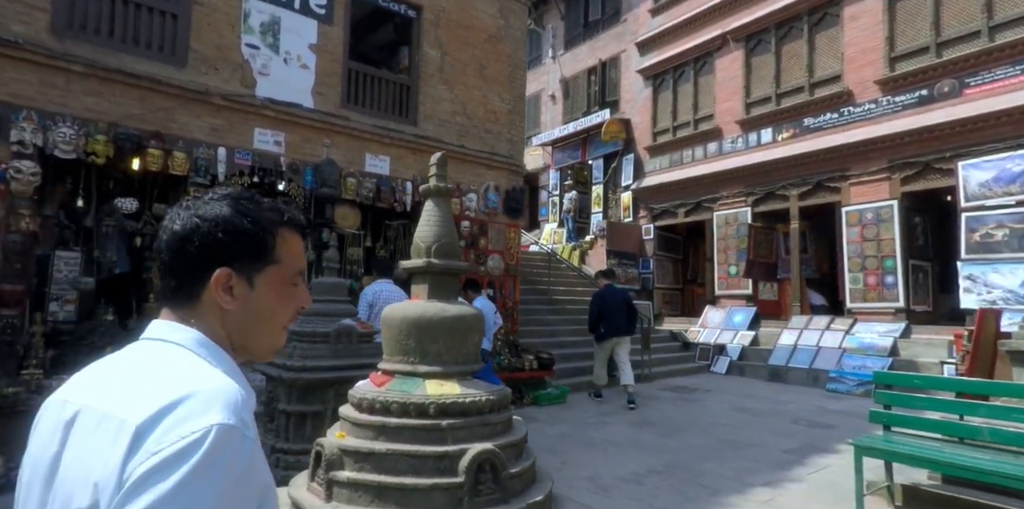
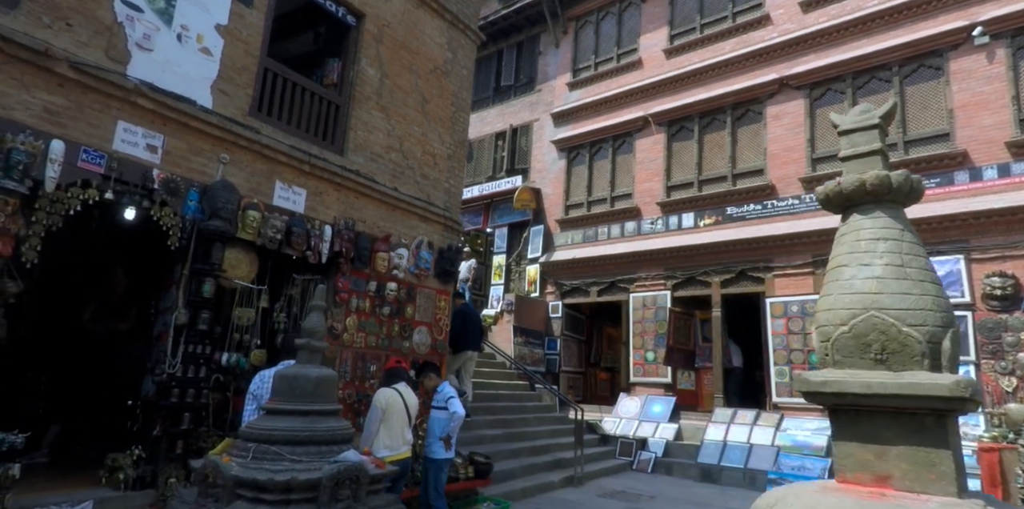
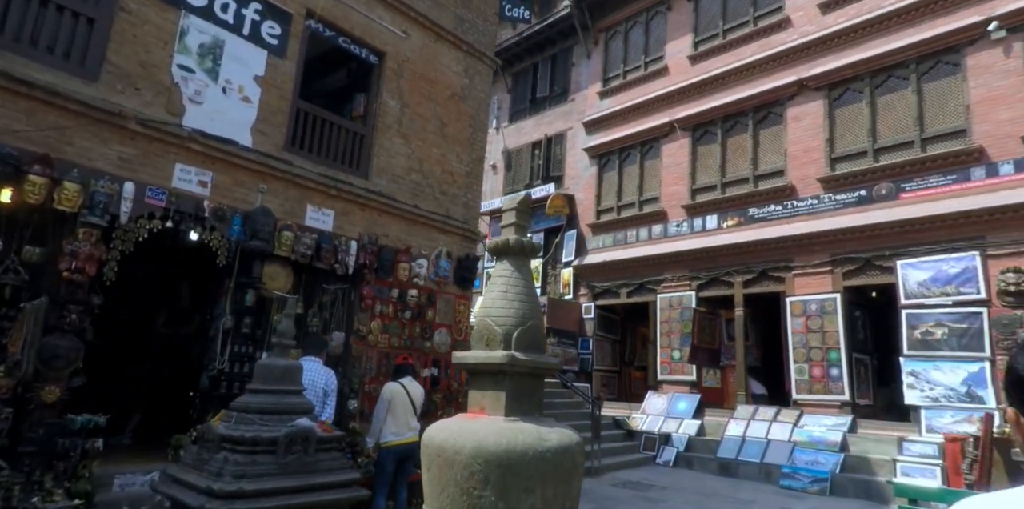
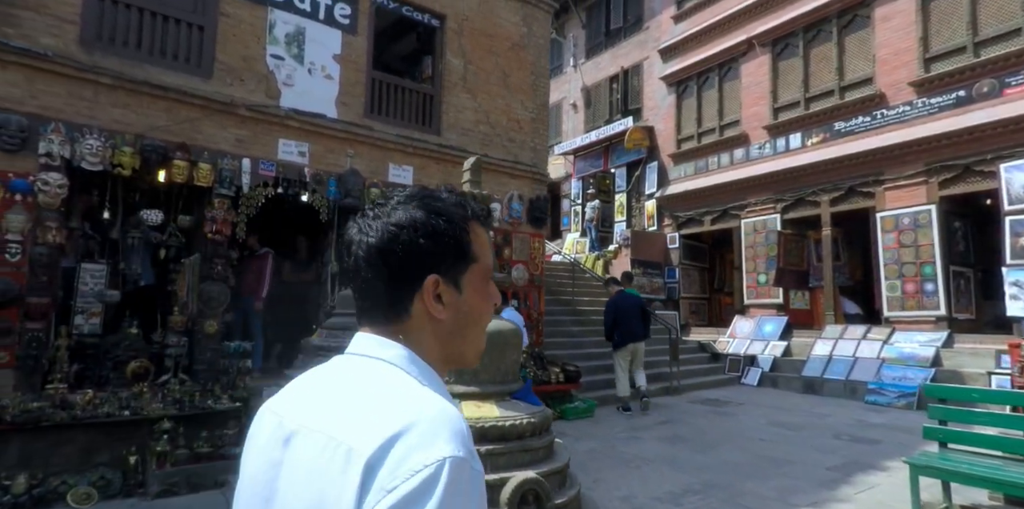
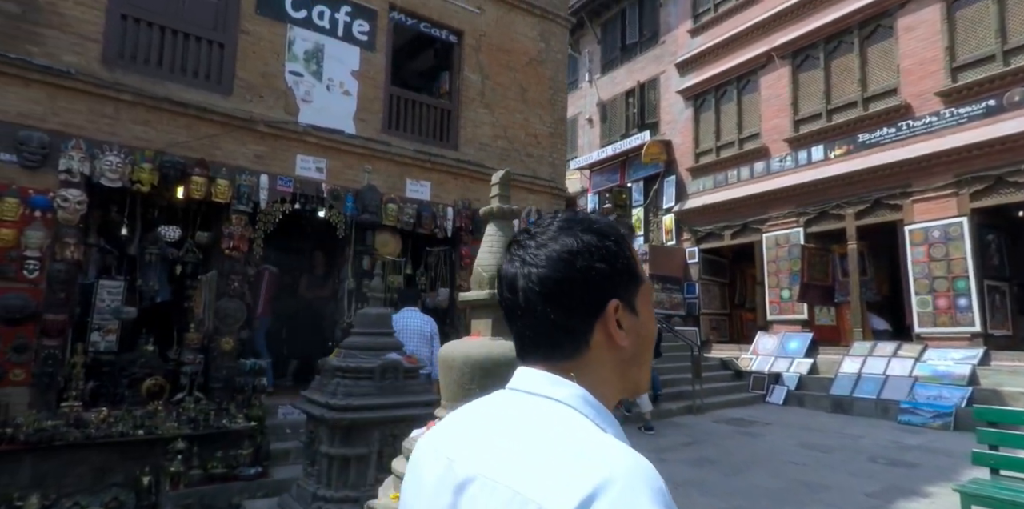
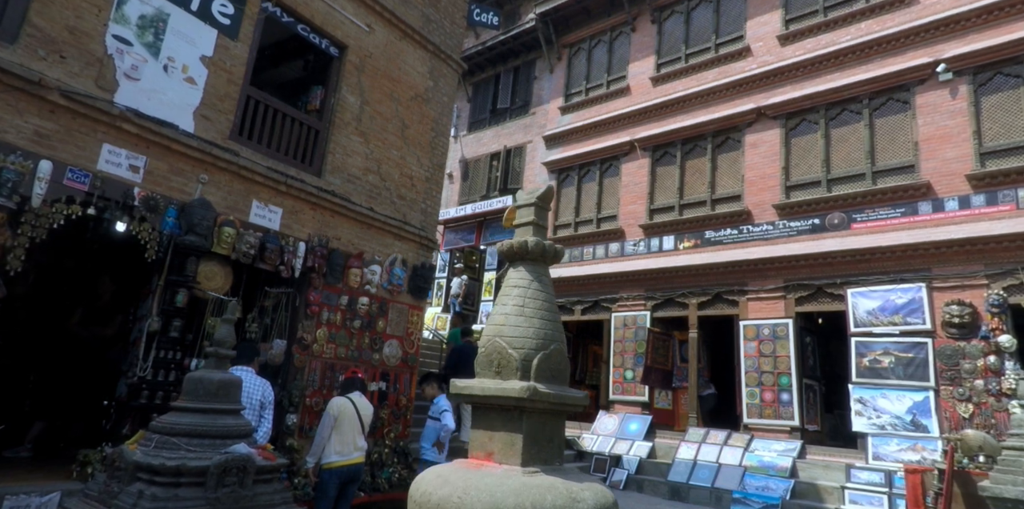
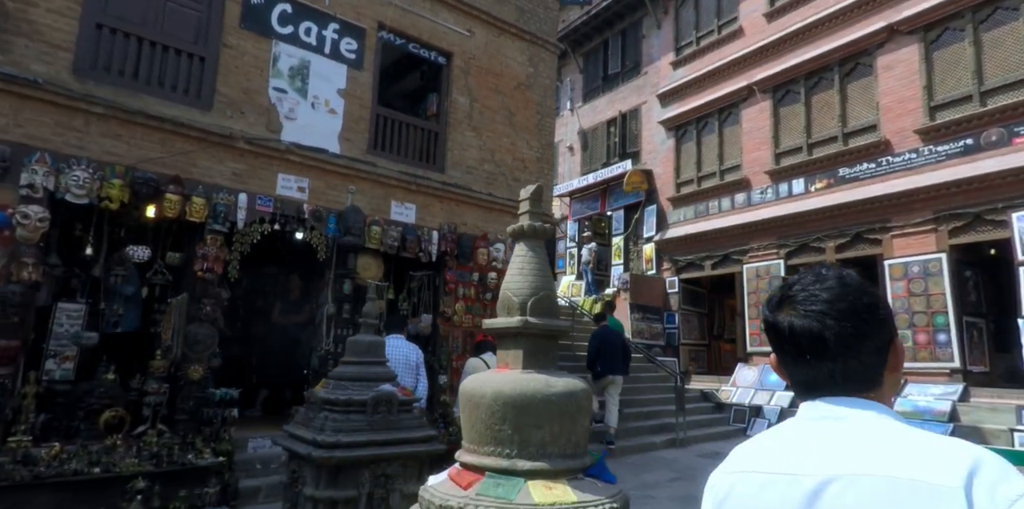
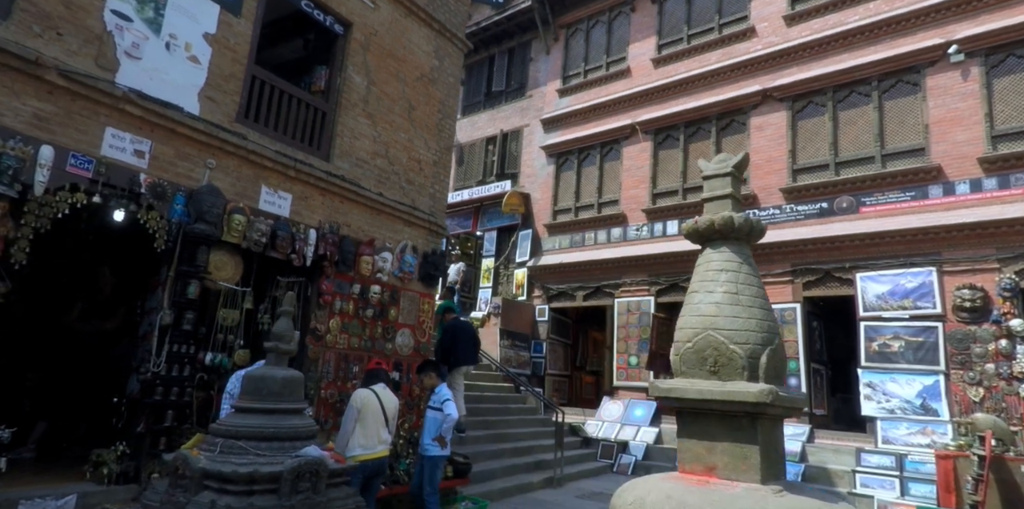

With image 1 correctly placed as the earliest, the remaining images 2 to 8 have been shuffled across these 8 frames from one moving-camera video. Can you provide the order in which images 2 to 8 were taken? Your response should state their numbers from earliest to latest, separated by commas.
4, 5, 7, 3, 6, 8, 2
